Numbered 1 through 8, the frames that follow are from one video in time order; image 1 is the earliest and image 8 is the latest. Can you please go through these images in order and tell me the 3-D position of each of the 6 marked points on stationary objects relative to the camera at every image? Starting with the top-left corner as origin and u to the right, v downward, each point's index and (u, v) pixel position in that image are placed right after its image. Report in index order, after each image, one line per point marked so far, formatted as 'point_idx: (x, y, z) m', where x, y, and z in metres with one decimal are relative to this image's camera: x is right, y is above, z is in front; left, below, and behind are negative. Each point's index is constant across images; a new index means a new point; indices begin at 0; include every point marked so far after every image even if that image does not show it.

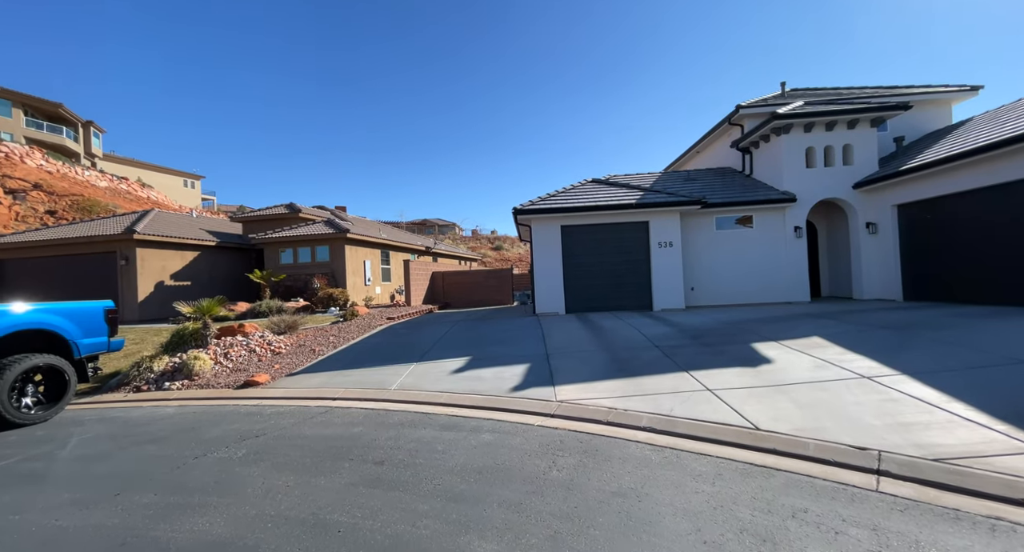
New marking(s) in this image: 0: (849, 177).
0: (+10.0, +2.9, +12.7) m
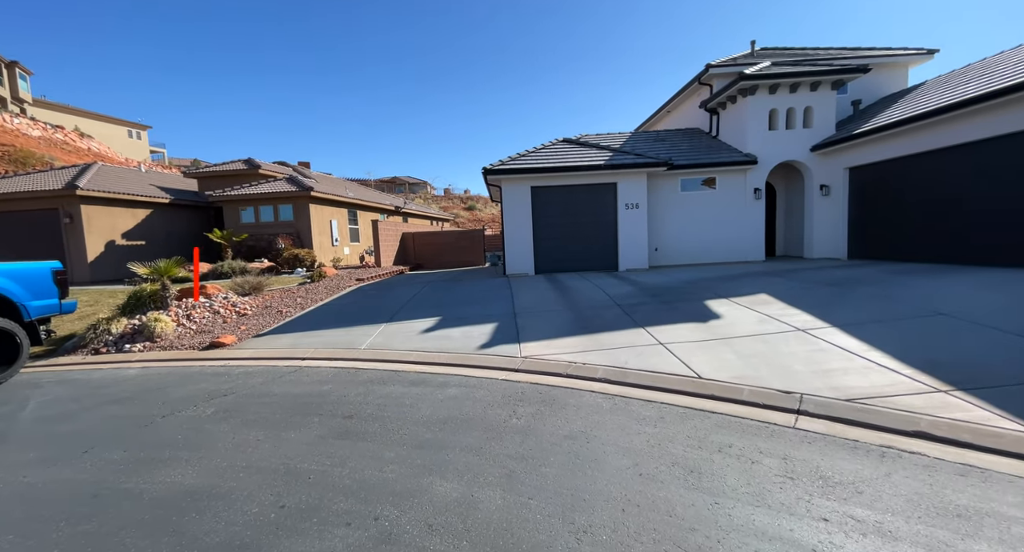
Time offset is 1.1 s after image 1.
0: (+9.1, +4.1, +13.1) m
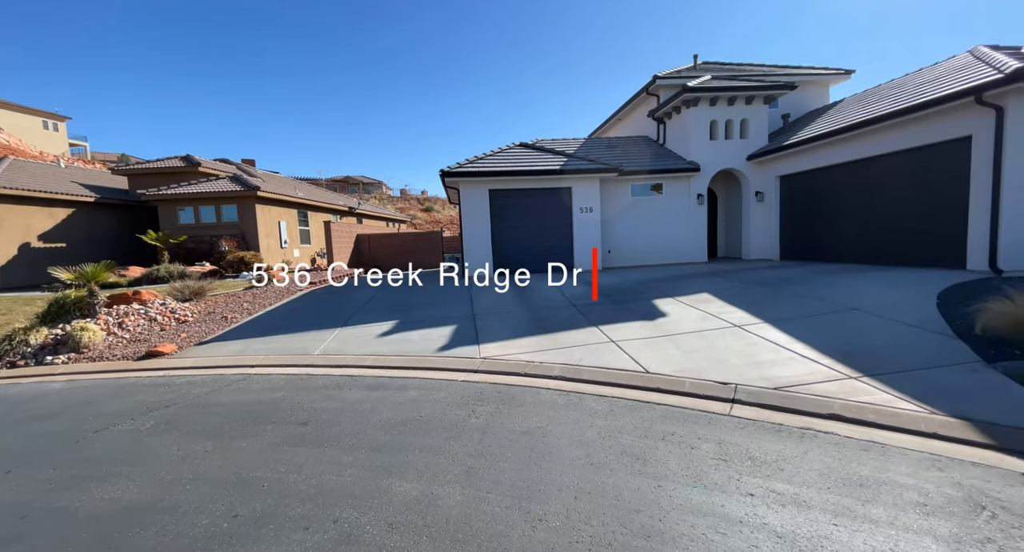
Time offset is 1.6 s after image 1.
0: (+7.7, +4.1, +14.1) m
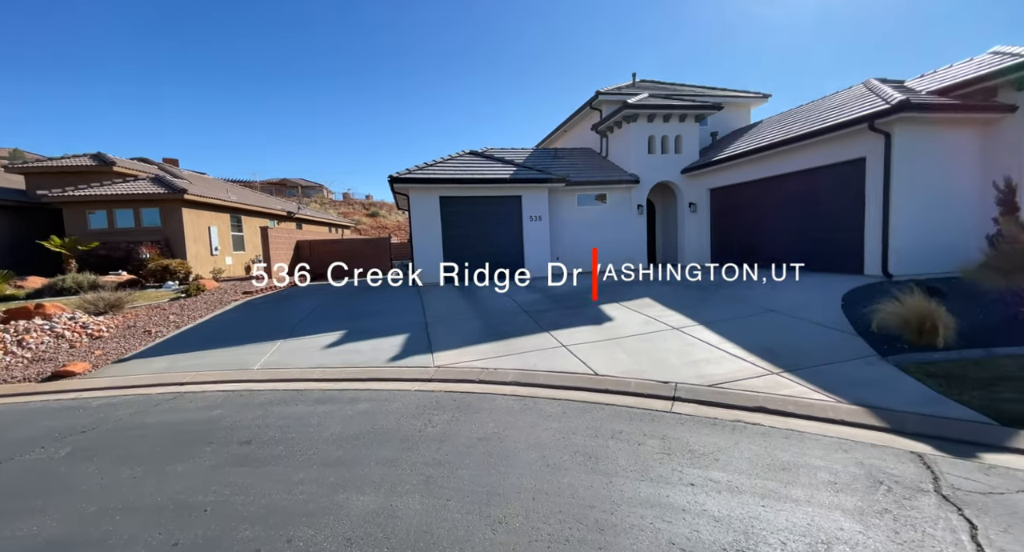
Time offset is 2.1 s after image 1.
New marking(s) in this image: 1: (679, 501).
0: (+5.9, +4.0, +15.1) m
1: (+1.1, -1.5, +2.8) m
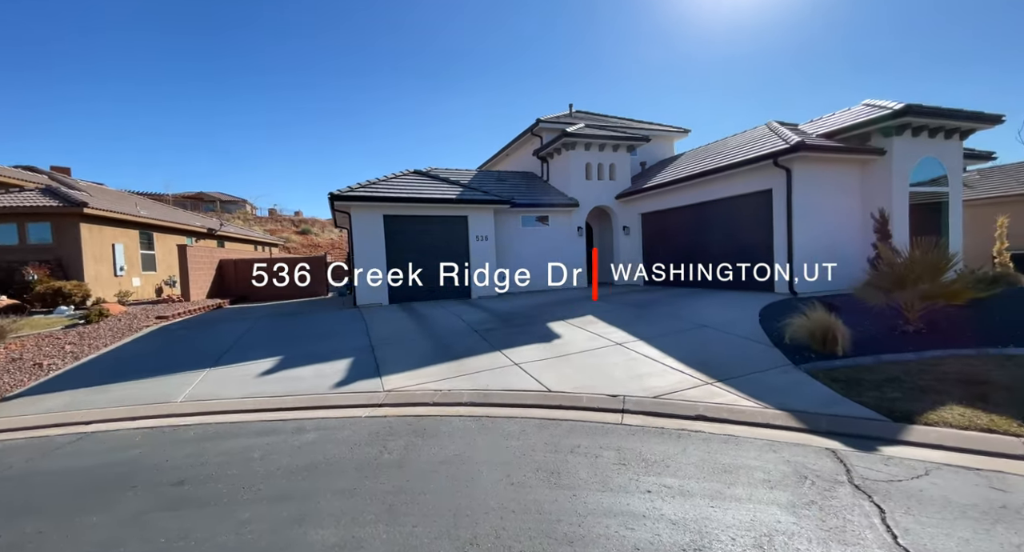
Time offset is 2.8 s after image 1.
0: (+3.8, +3.3, +16.1) m
1: (+0.9, -1.6, +3.0) m
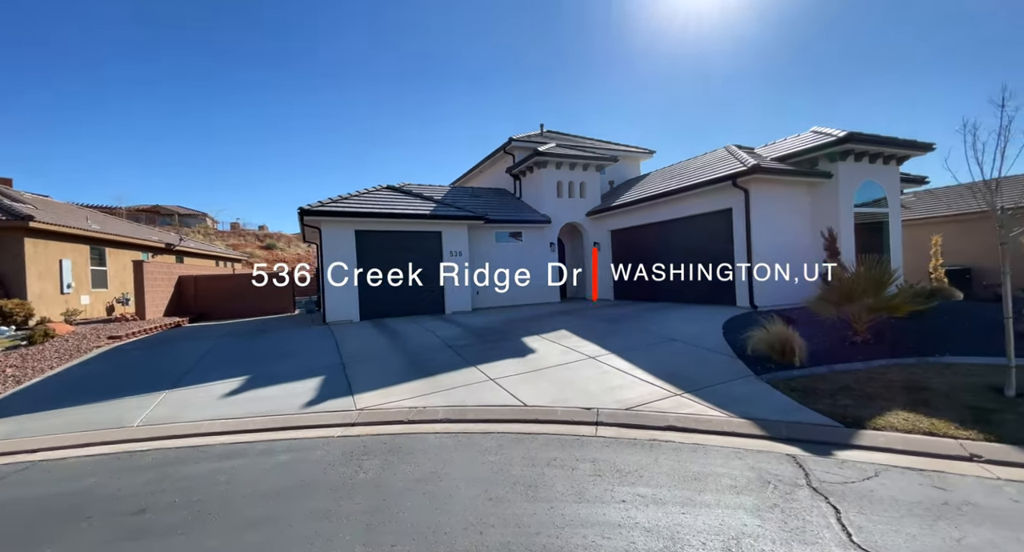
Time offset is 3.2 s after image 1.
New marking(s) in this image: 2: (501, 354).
0: (+2.7, +2.7, +16.5) m
1: (+0.7, -1.7, +3.1) m
2: (-0.2, -1.5, +8.0) m
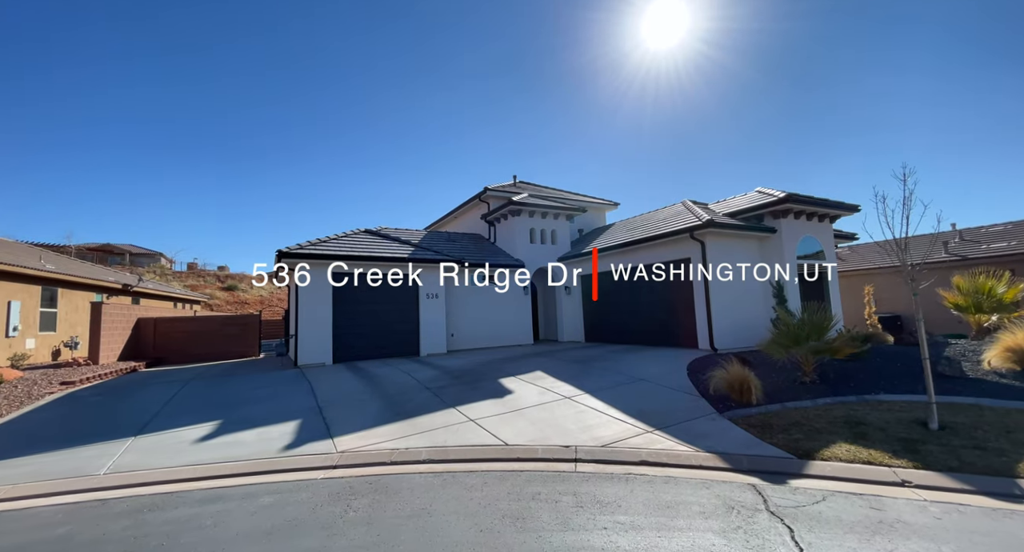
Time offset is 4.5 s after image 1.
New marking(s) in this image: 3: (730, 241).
0: (+1.7, +0.9, +17.3) m
1: (+0.7, -2.1, +3.4) m
2: (-0.7, -2.3, +8.2) m
3: (+6.4, +1.0, +12.7) m
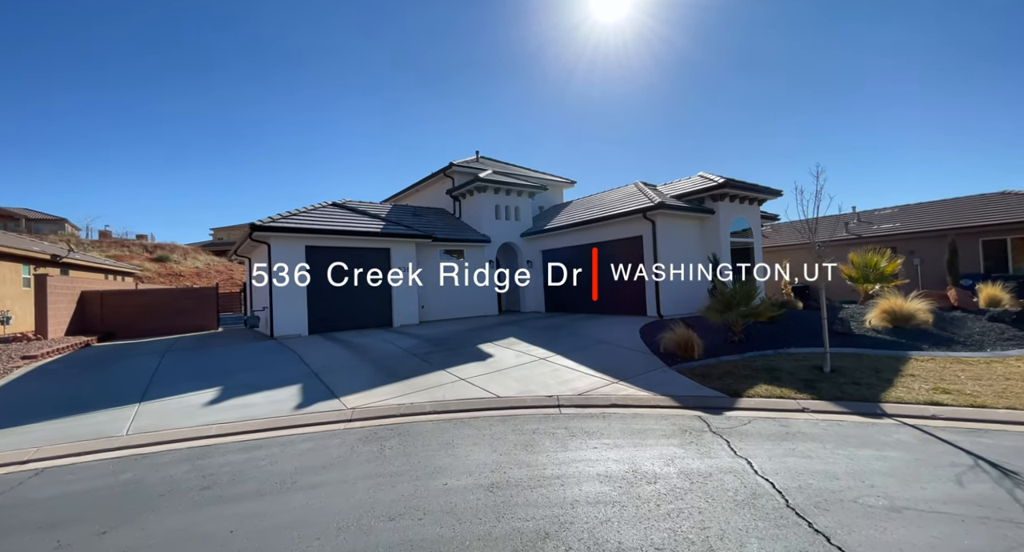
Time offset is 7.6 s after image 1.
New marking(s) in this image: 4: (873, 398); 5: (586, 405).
0: (+0.1, +2.0, +18.2) m
1: (+0.8, -1.9, +4.5) m
2: (-1.1, -1.8, +9.1) m
3: (+5.4, +1.8, +14.2) m
4: (+5.2, -1.8, +6.2) m
5: (+1.1, -1.9, +6.3) m
